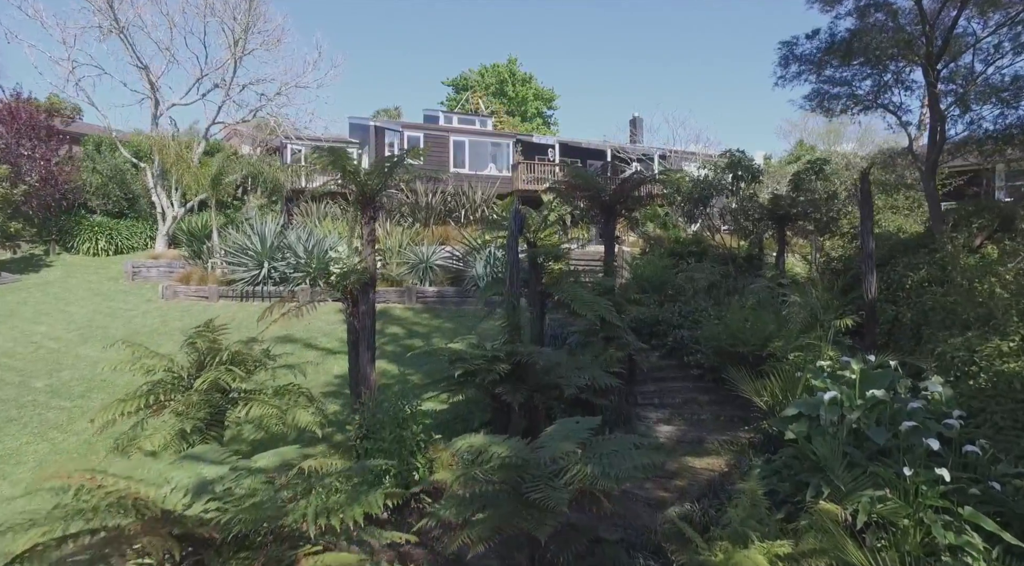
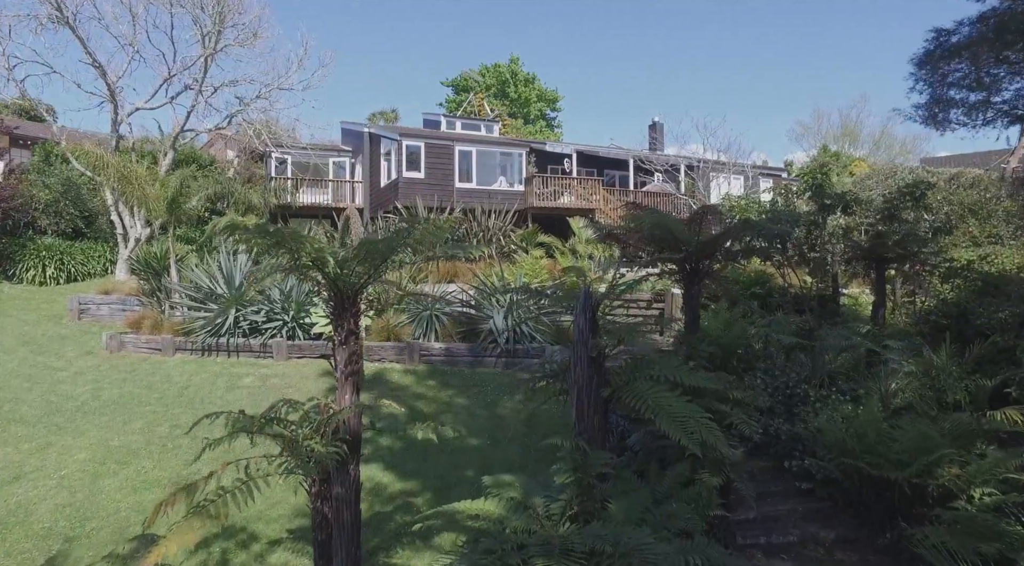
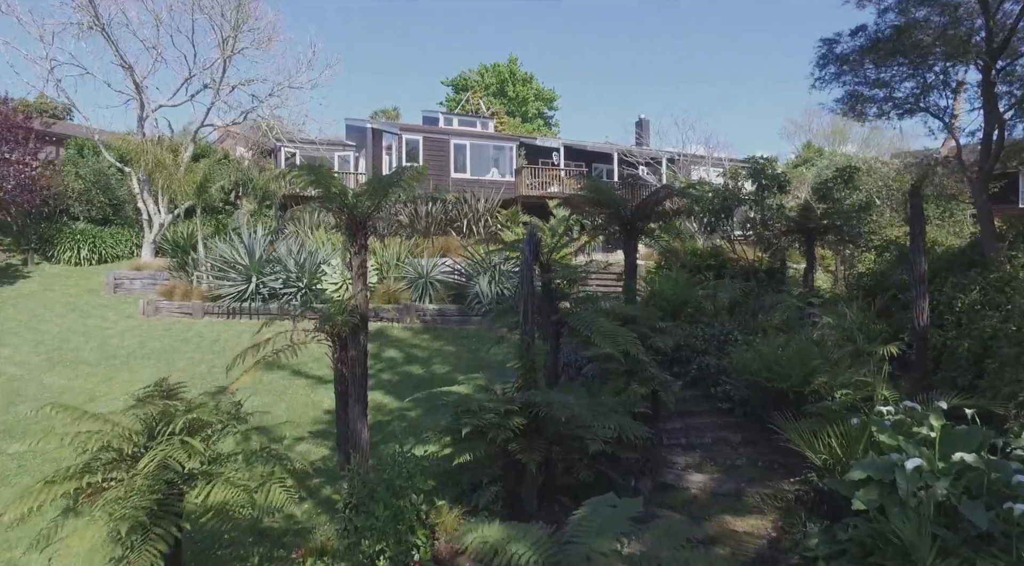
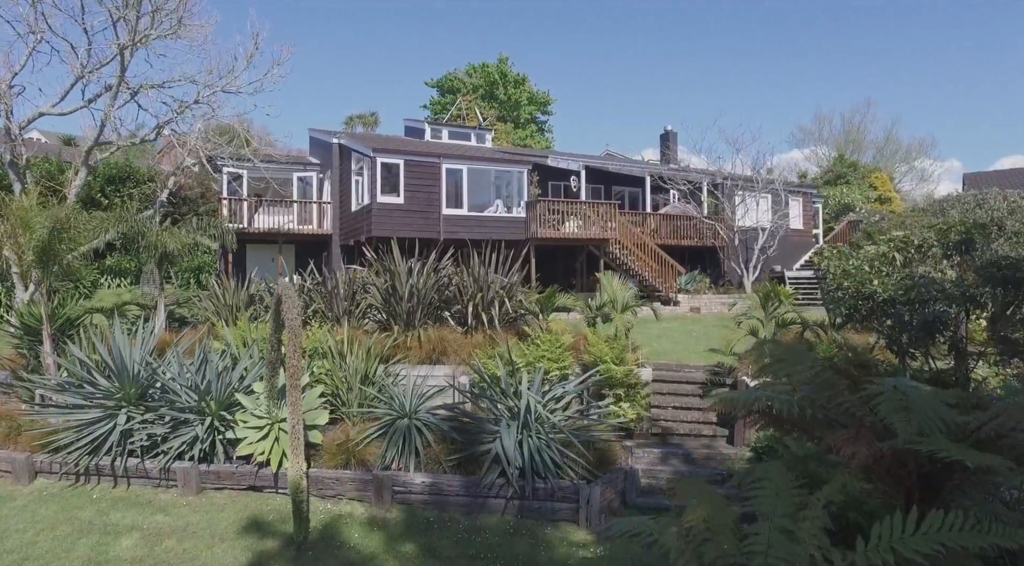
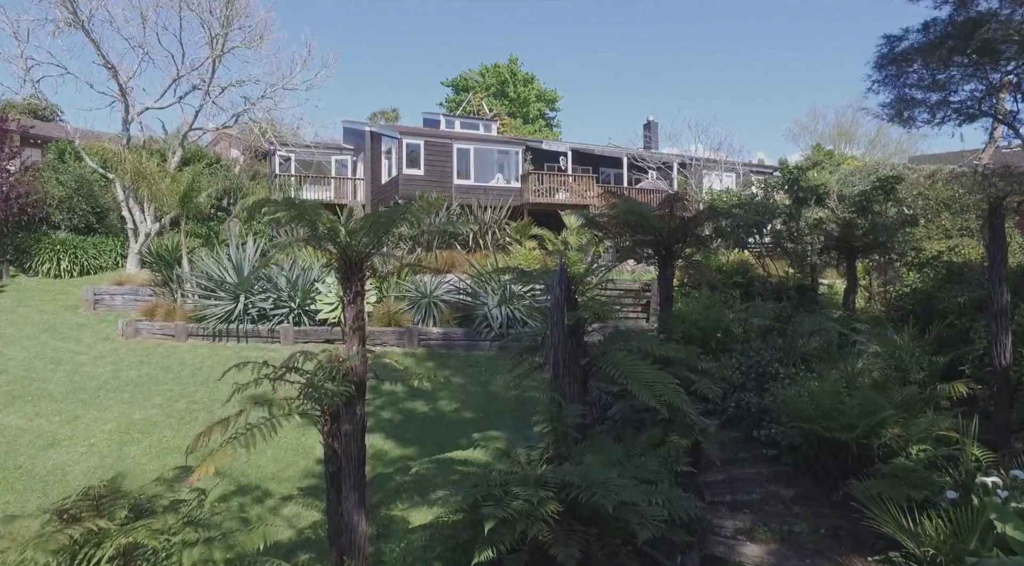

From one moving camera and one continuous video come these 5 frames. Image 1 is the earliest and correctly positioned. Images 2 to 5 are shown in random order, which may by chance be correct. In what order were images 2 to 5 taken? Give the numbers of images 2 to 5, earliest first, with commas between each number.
3, 5, 2, 4
